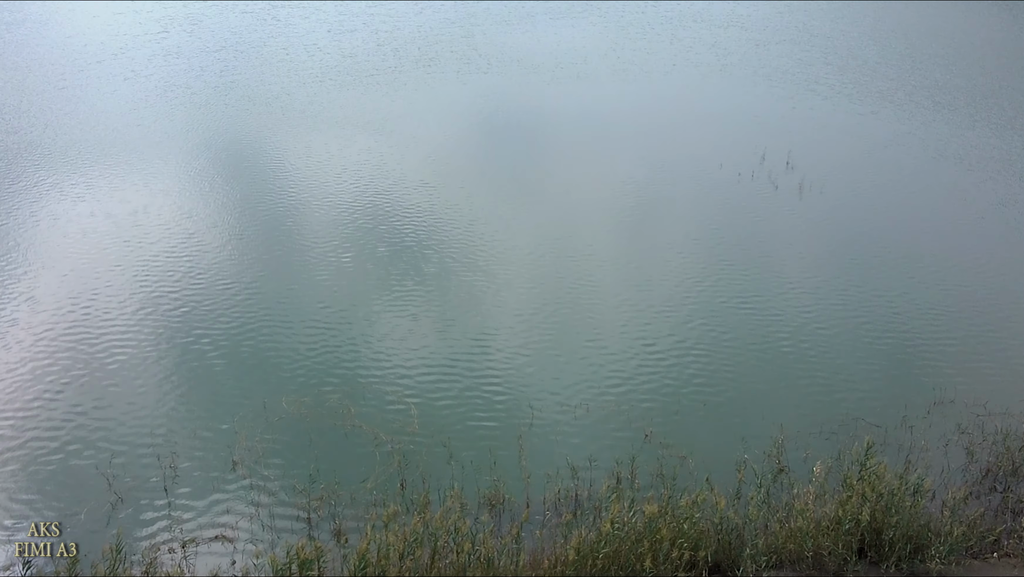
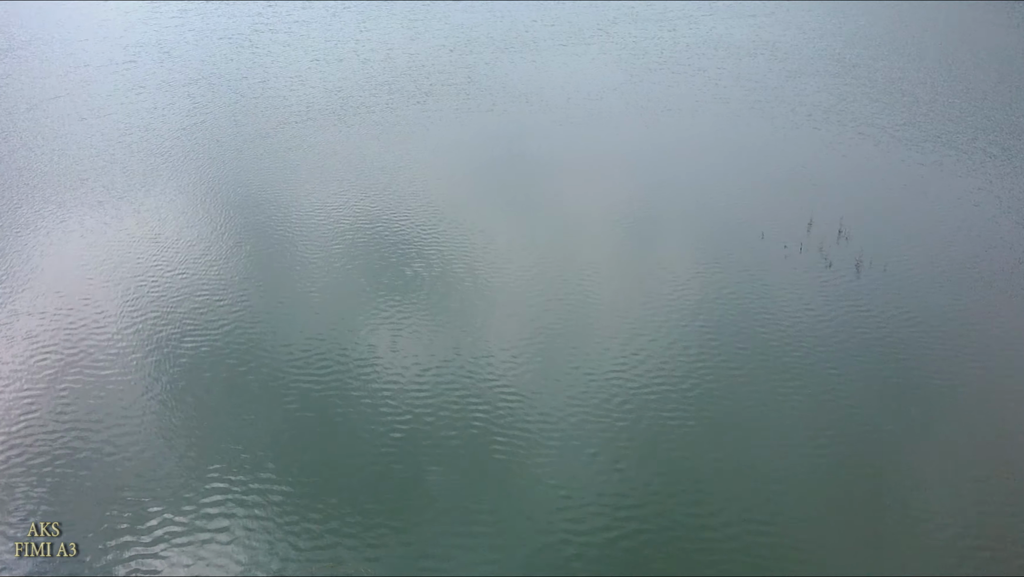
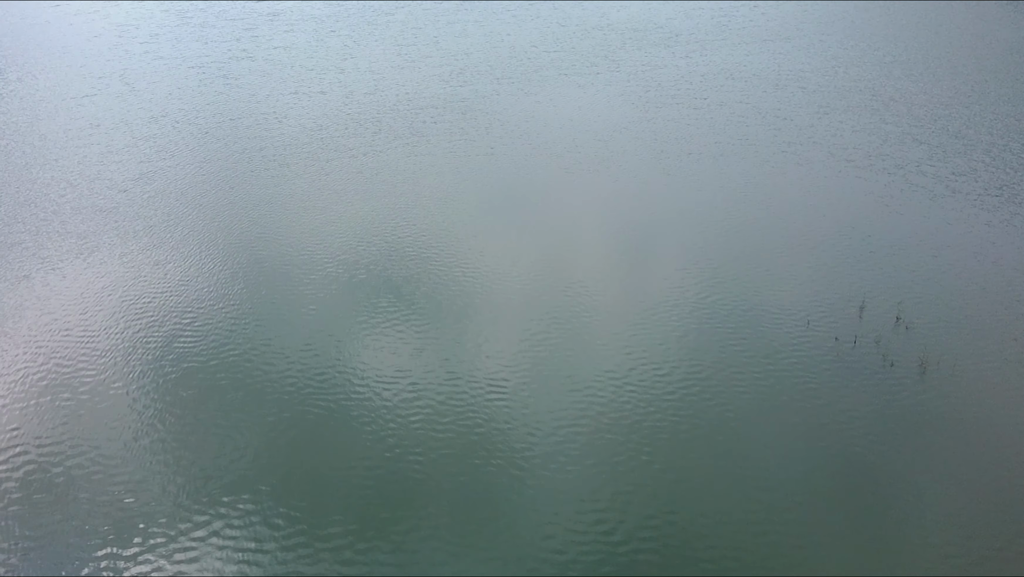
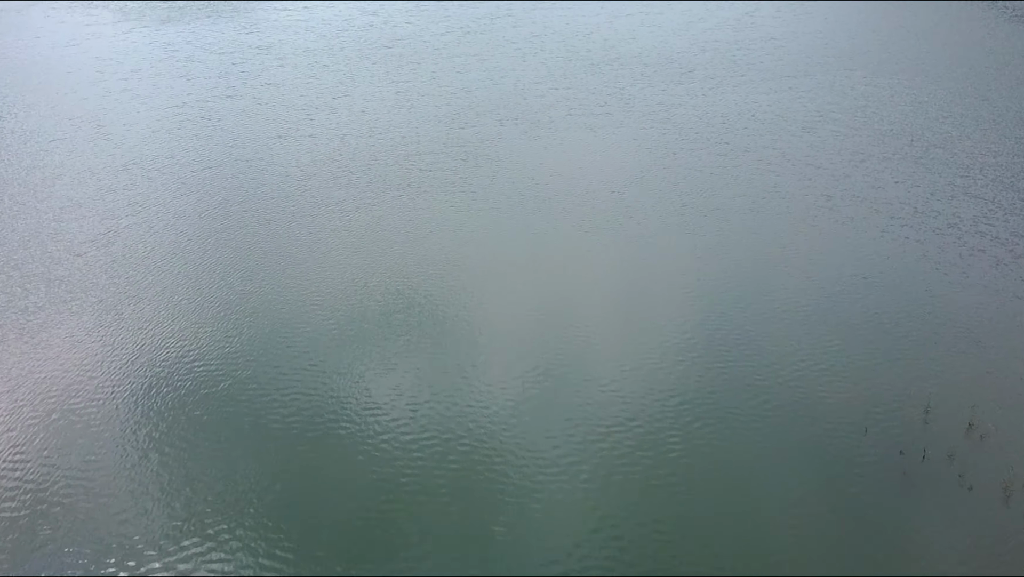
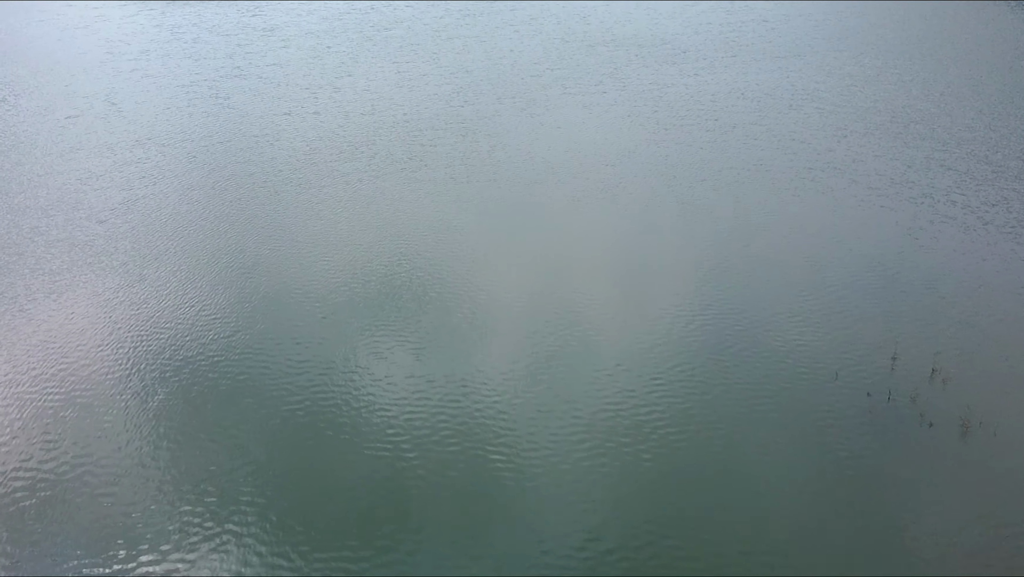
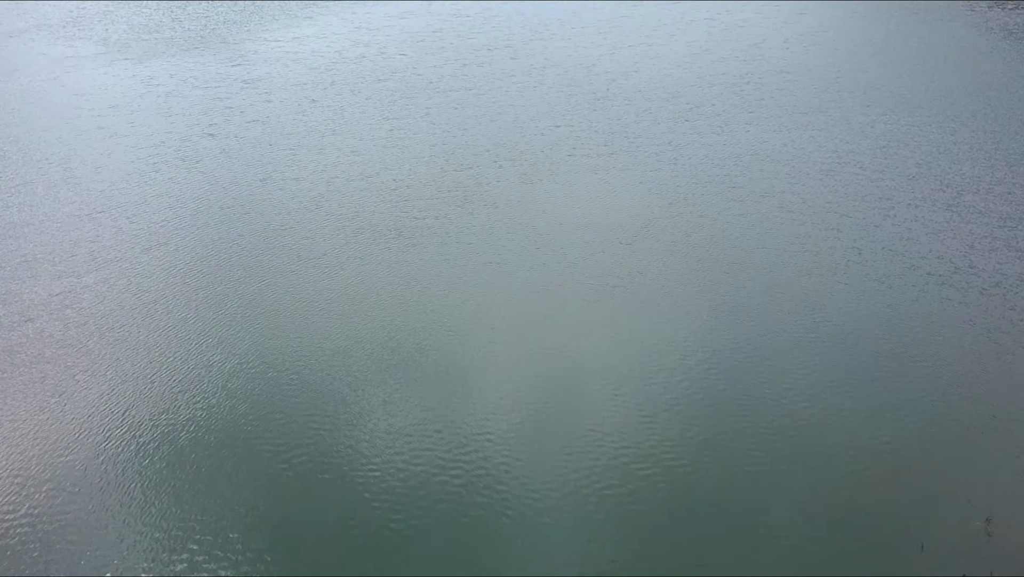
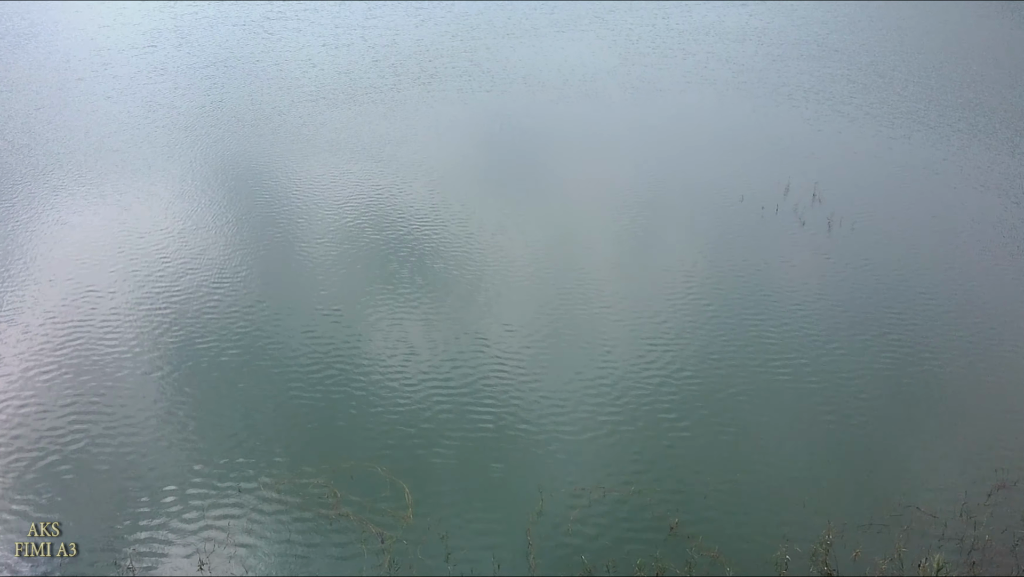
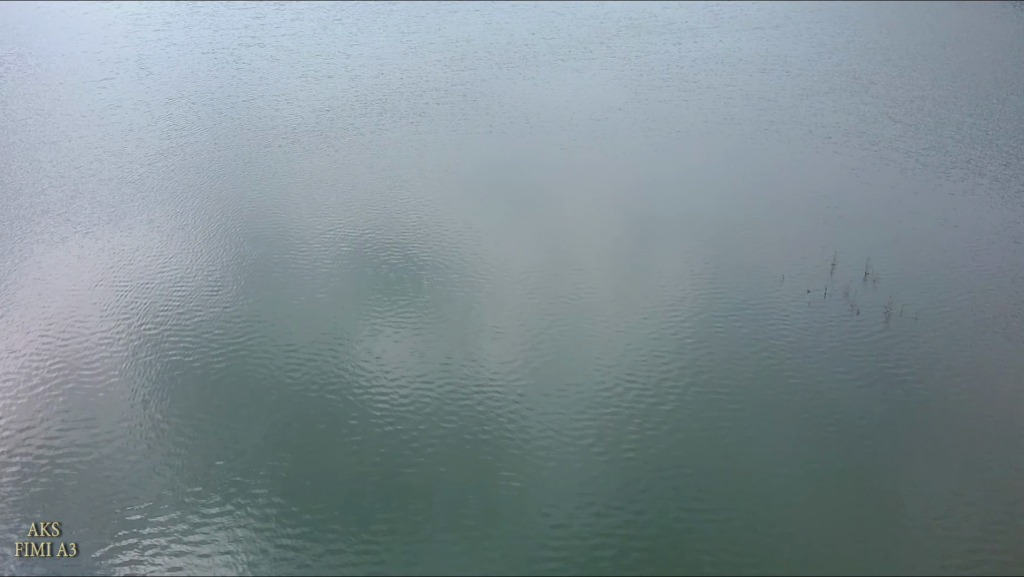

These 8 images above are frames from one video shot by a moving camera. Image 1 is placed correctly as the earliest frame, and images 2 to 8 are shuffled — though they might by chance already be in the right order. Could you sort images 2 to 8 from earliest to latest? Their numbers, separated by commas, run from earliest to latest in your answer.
7, 2, 8, 3, 5, 4, 6
